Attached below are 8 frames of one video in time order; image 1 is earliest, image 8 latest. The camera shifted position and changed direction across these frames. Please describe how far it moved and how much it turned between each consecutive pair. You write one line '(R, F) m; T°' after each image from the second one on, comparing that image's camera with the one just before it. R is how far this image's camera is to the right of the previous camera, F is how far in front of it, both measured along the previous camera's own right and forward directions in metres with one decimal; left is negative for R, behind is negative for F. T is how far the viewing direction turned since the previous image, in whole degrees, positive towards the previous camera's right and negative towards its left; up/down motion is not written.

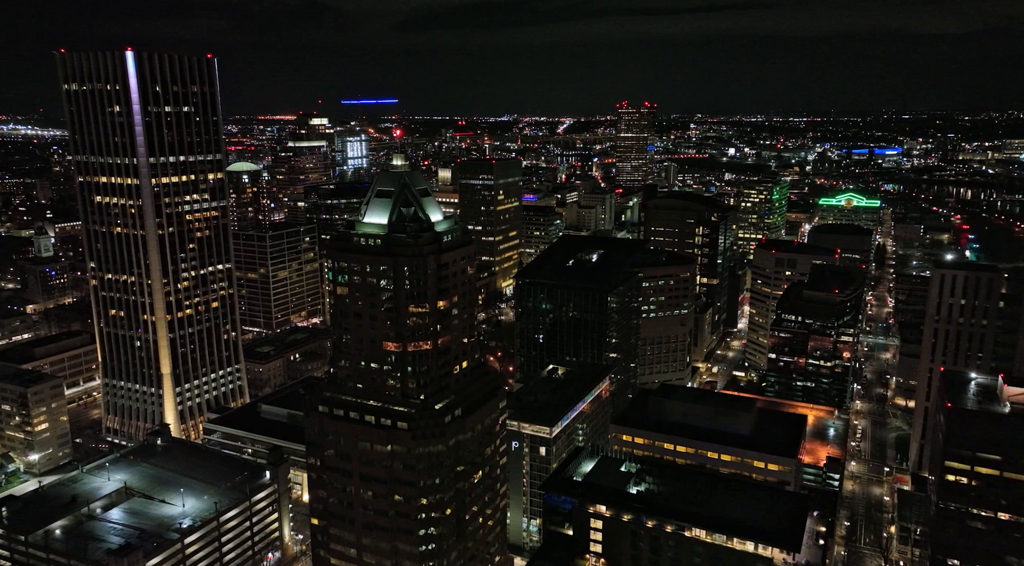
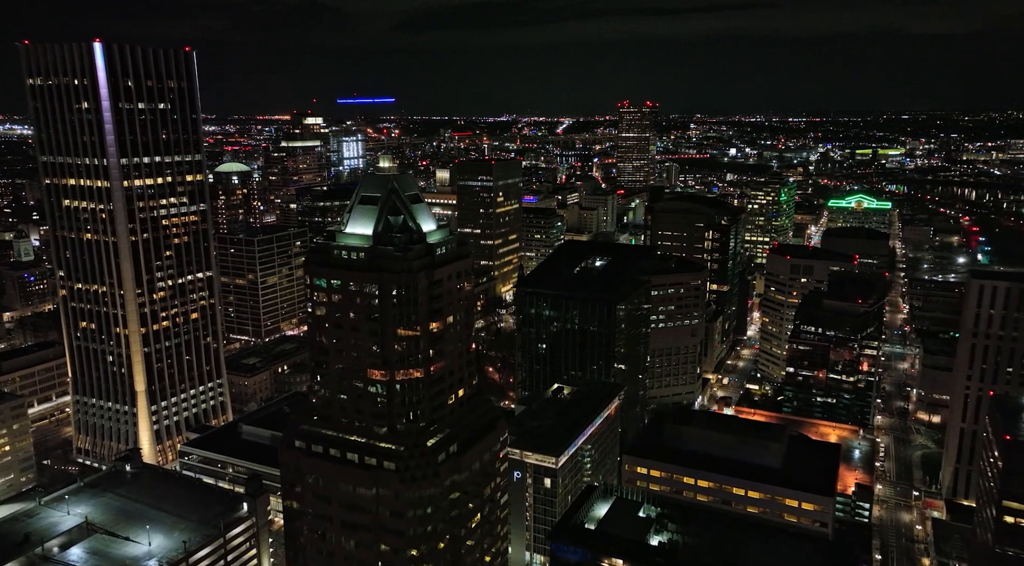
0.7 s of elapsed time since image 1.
(-0.2, +5.1) m; 0°
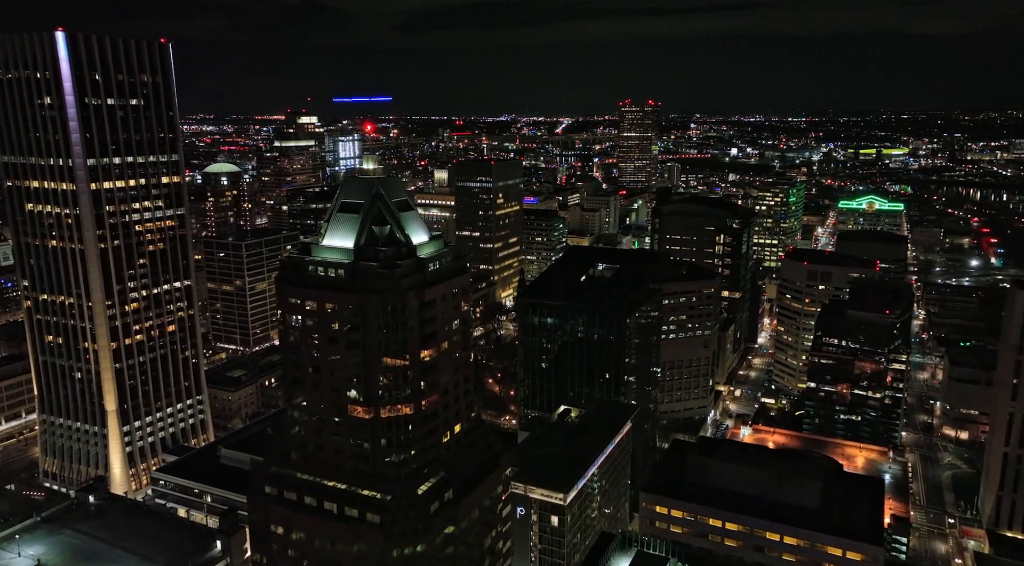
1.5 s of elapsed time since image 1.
(-0.2, +5.1) m; 0°
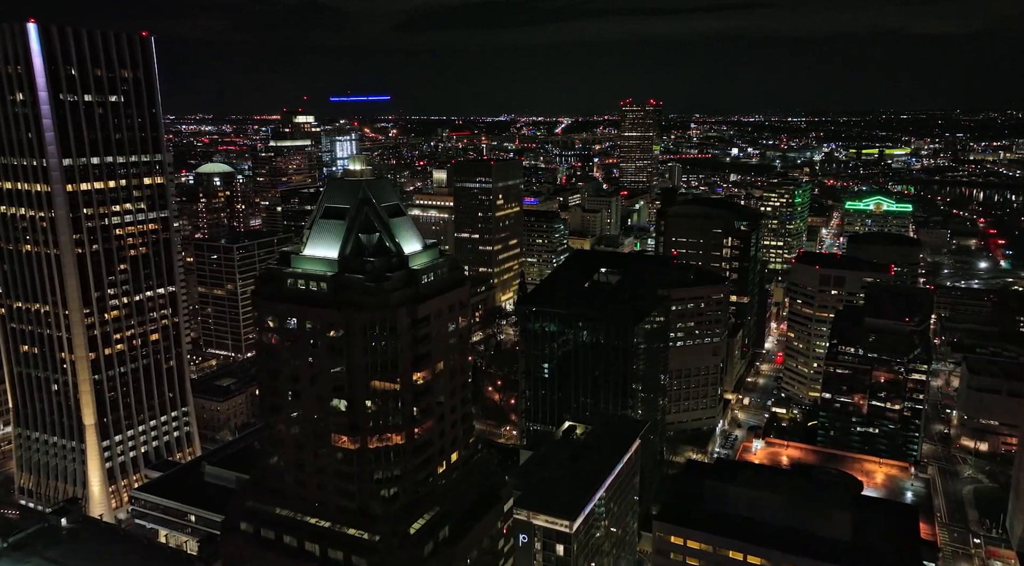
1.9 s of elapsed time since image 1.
(-0.1, +3.2) m; 0°
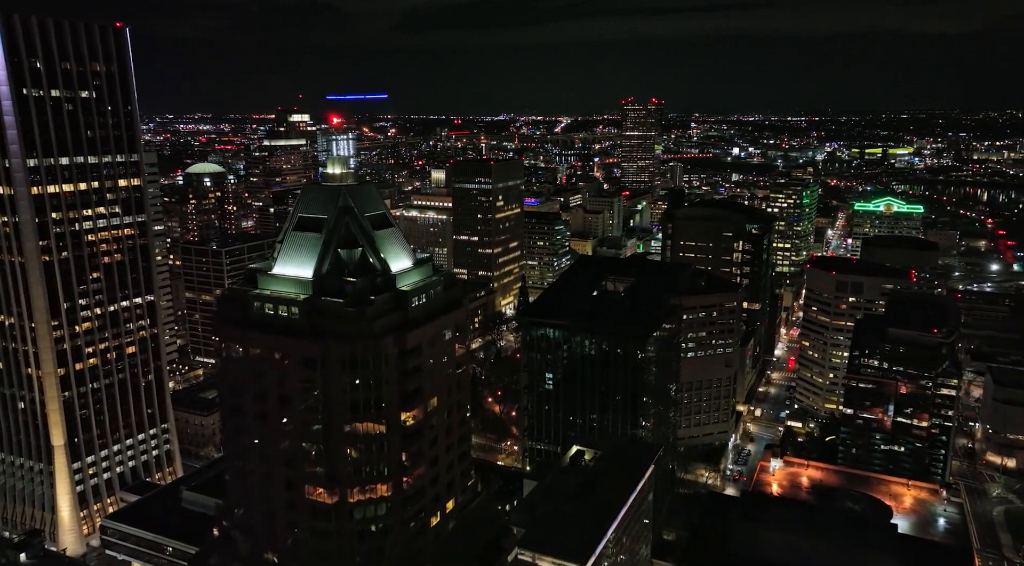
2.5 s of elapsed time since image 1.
(-0.2, +4.1) m; 0°
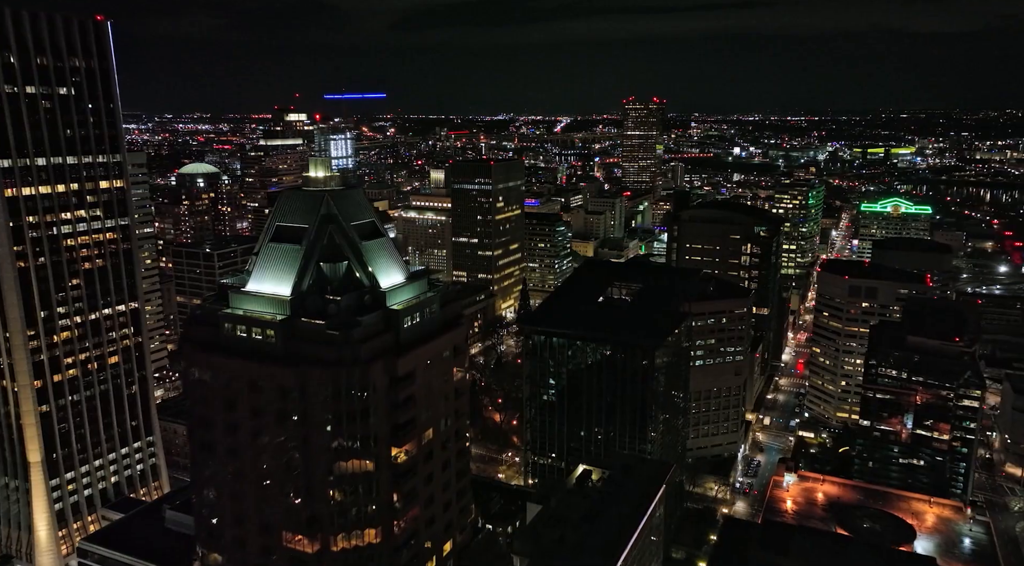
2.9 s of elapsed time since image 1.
(-0.2, +2.8) m; 0°
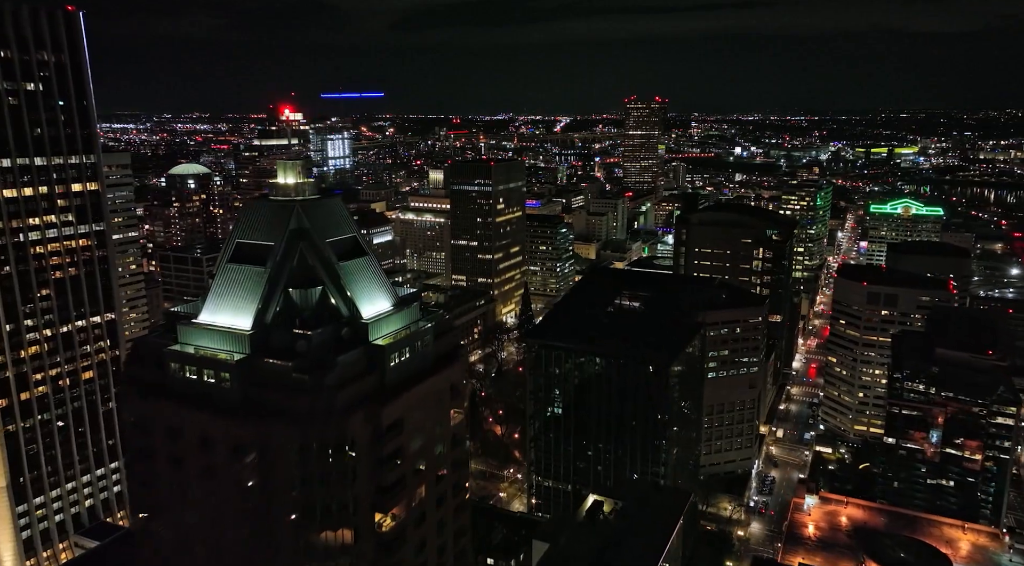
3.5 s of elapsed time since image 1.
(-0.2, +3.7) m; 0°
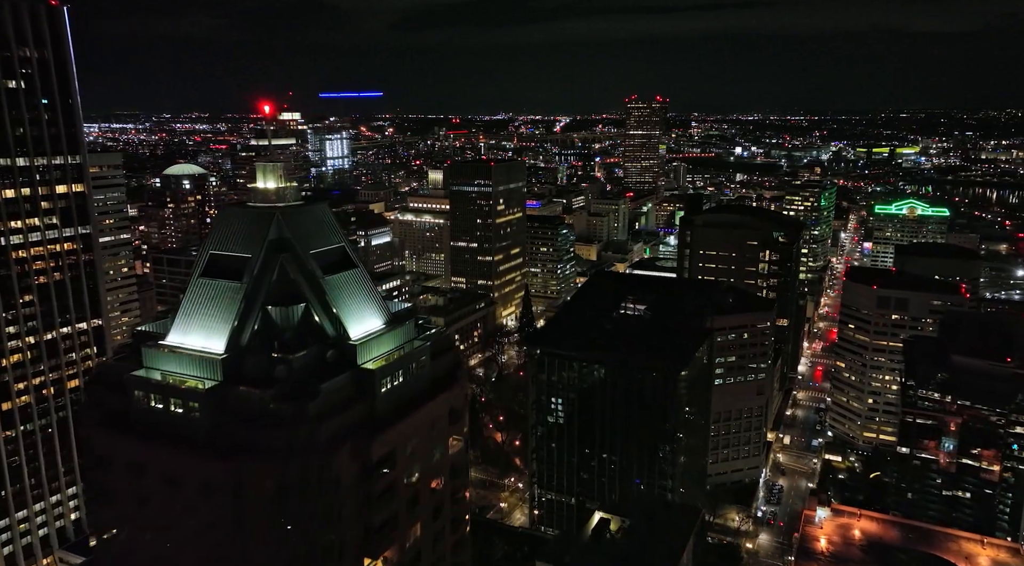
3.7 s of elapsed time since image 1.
(-0.1, +1.8) m; 0°
